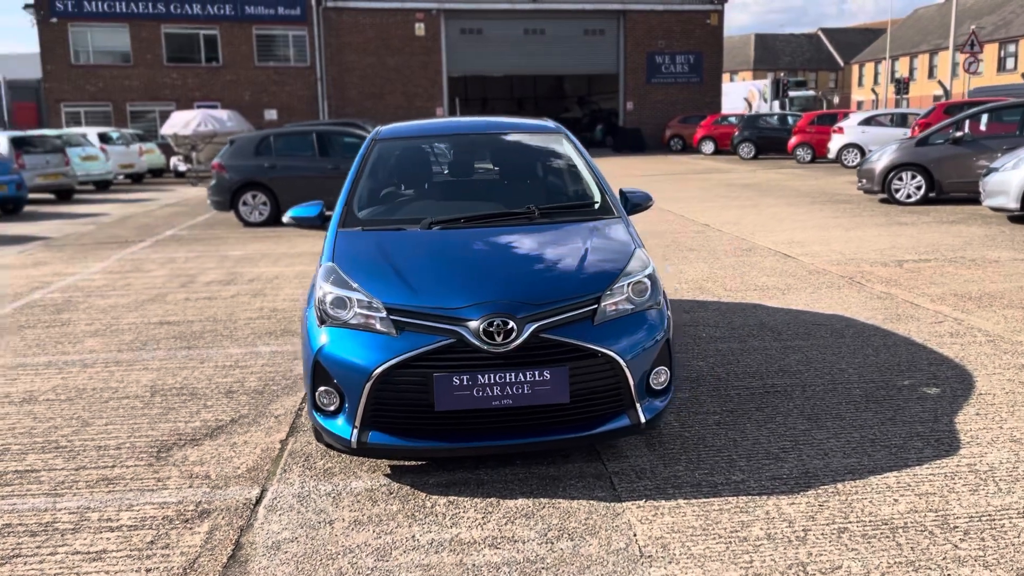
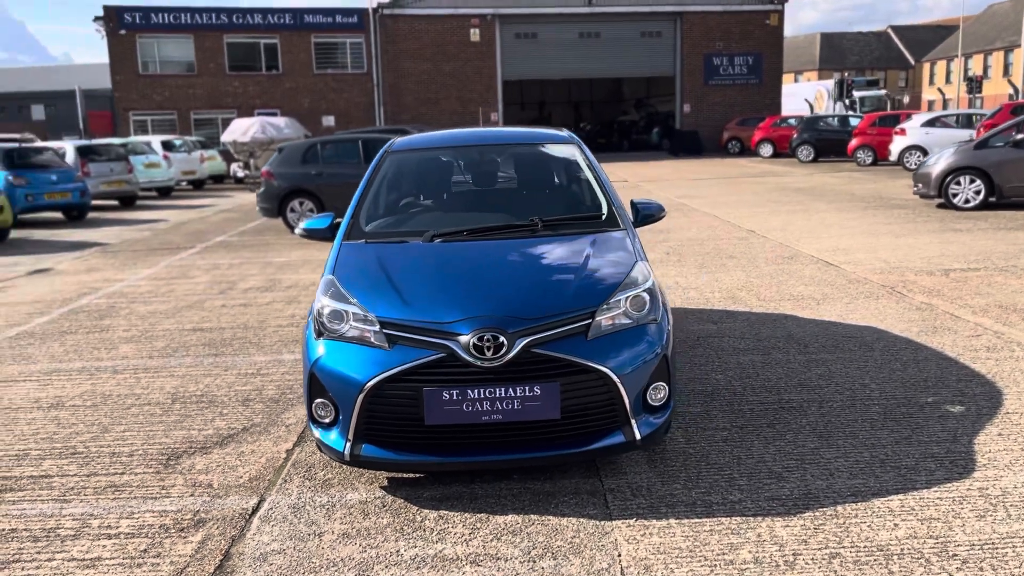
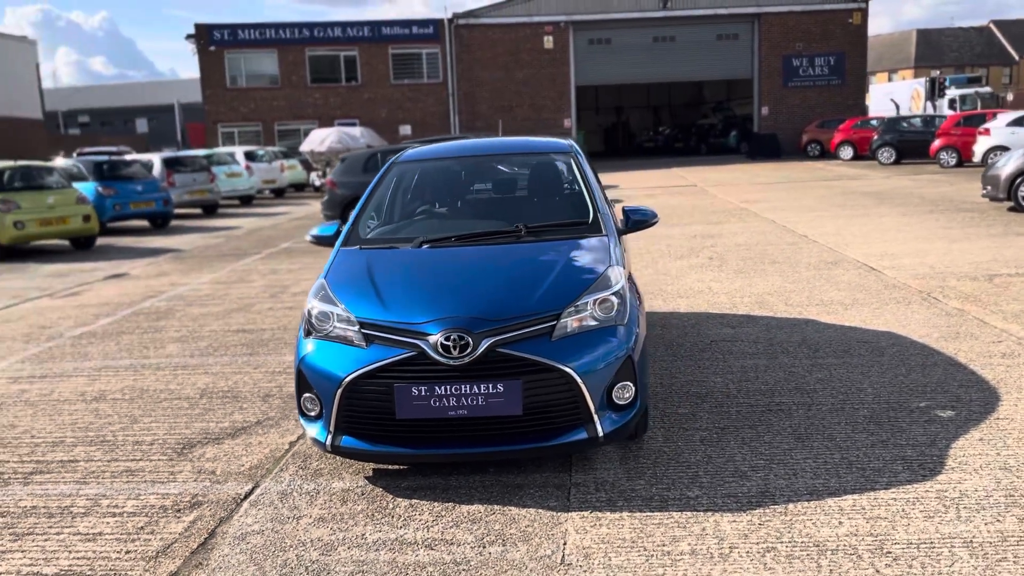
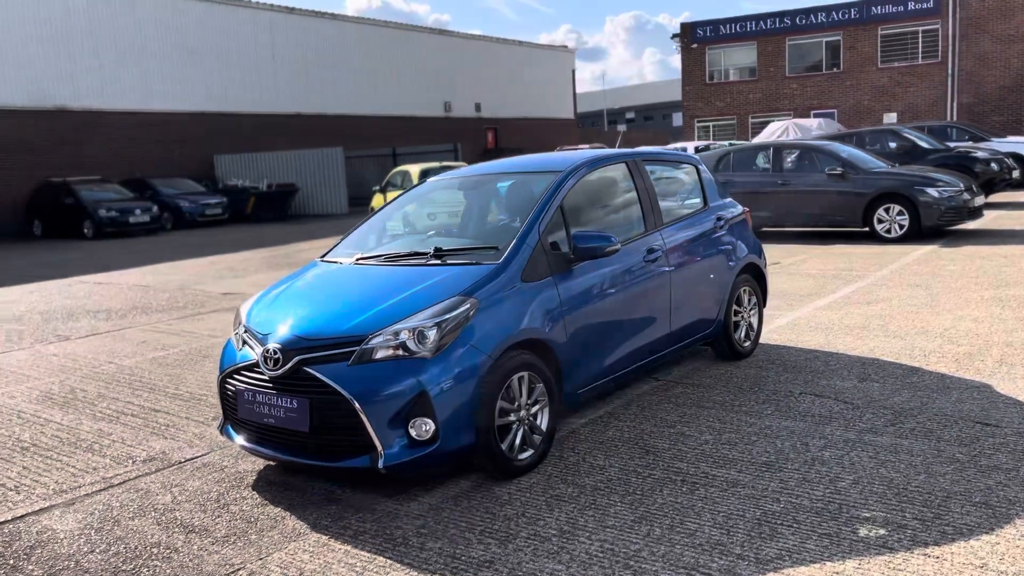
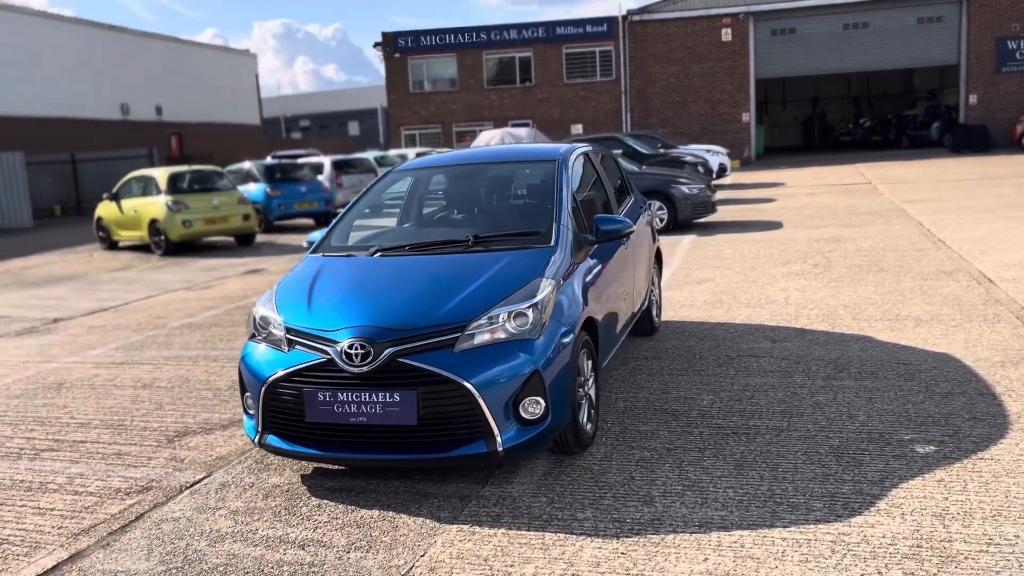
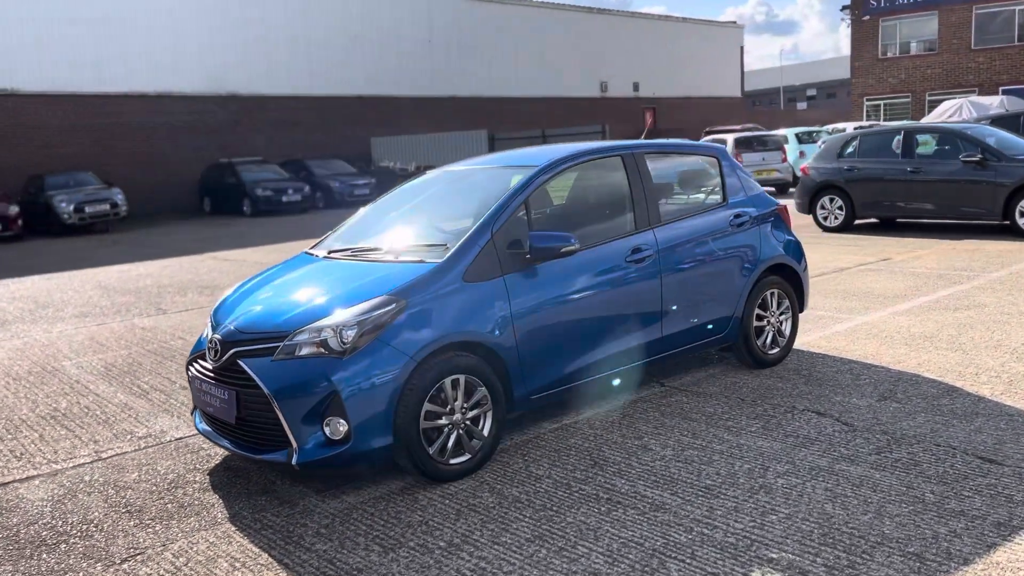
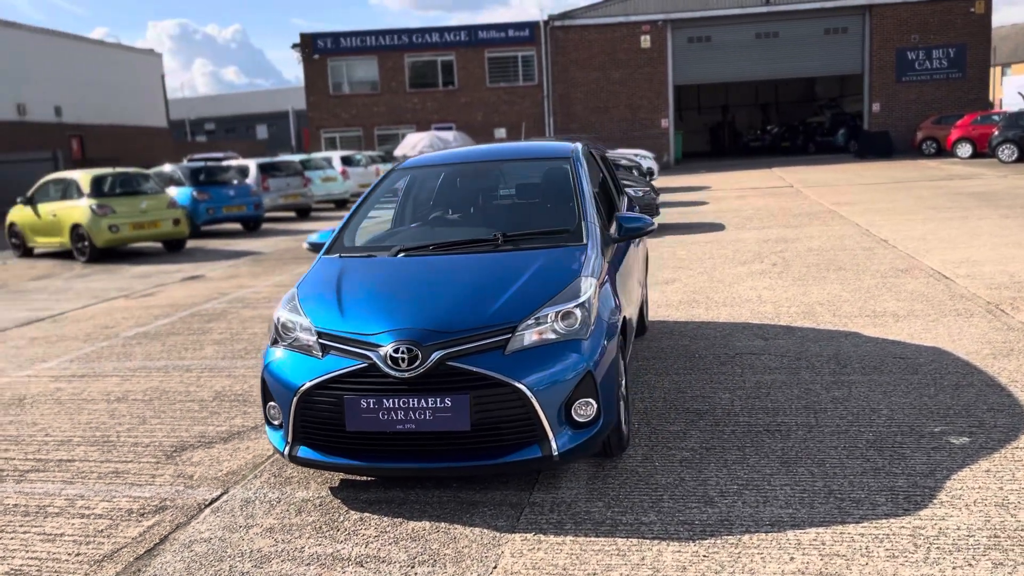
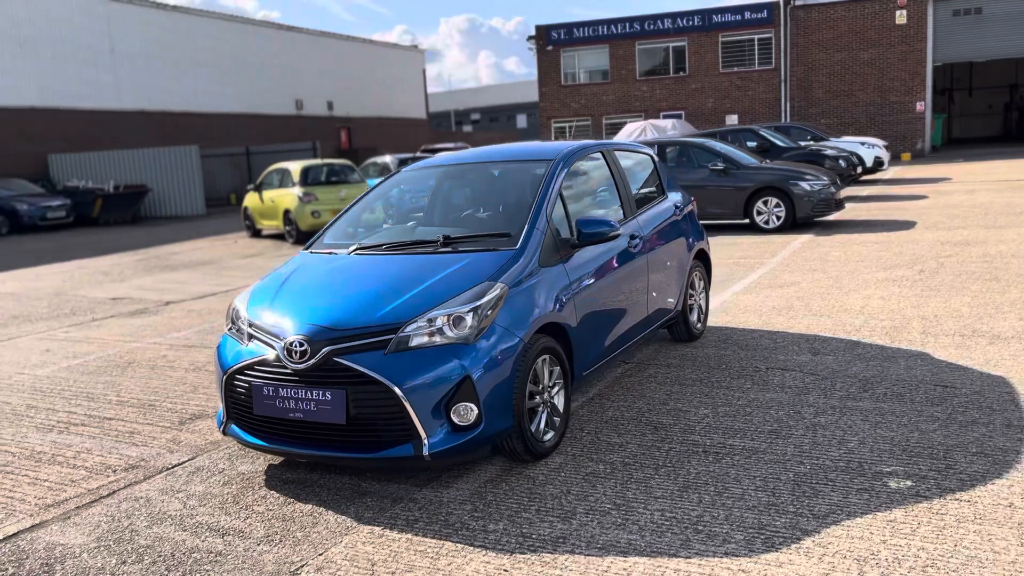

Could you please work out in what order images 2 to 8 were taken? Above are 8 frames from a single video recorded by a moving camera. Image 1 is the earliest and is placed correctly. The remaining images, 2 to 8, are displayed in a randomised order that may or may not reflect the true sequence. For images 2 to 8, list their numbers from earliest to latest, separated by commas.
2, 3, 7, 5, 8, 4, 6
